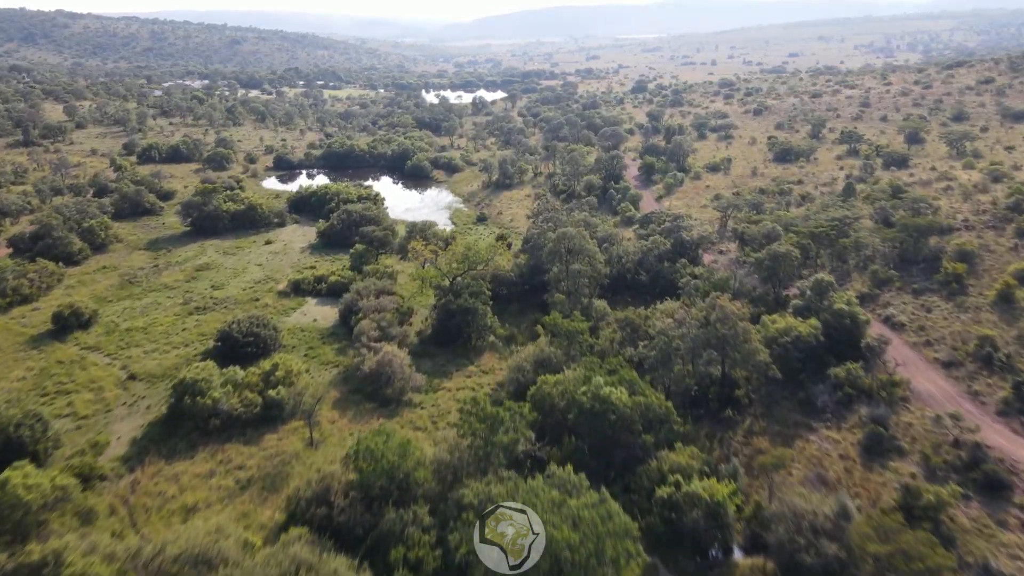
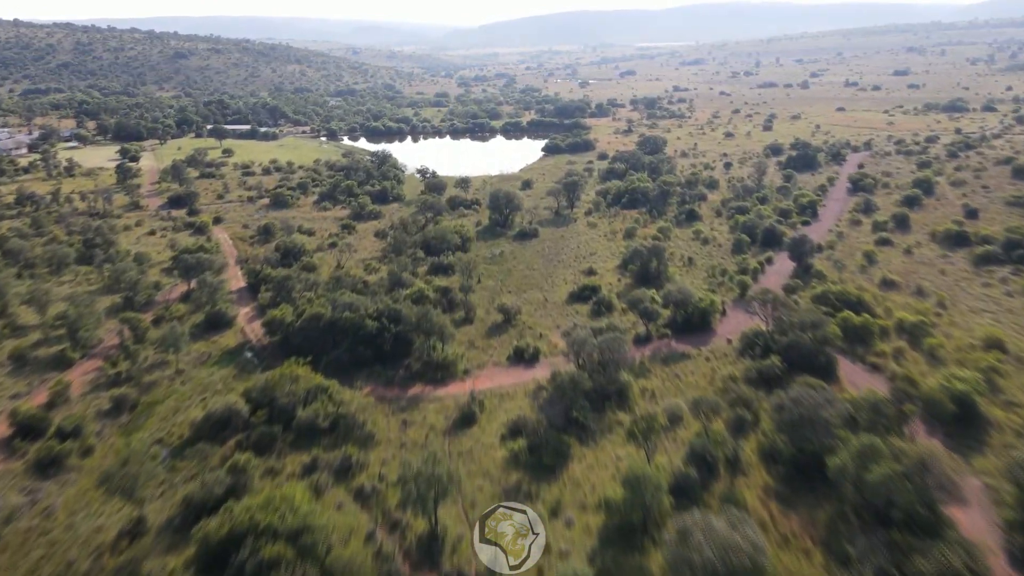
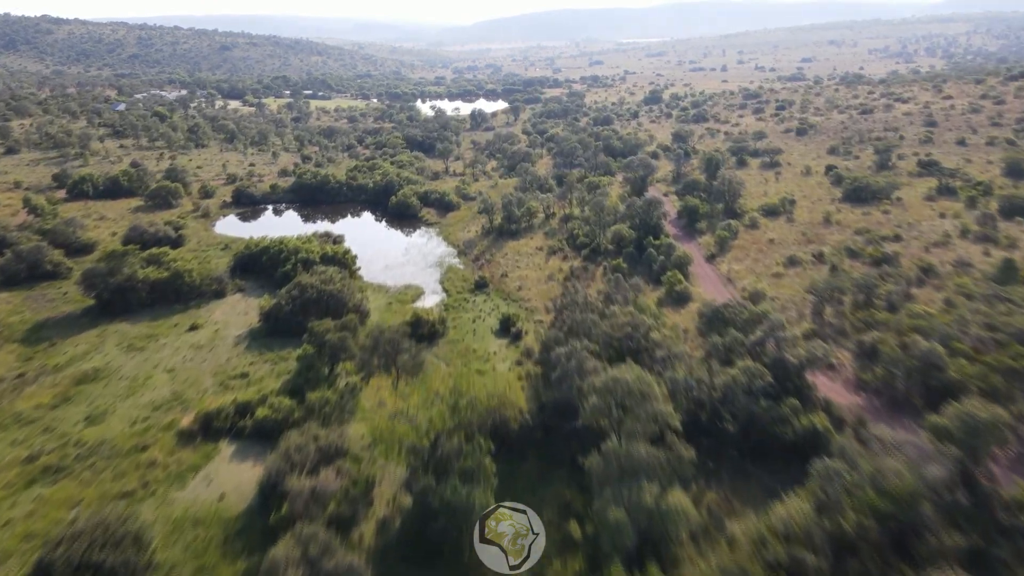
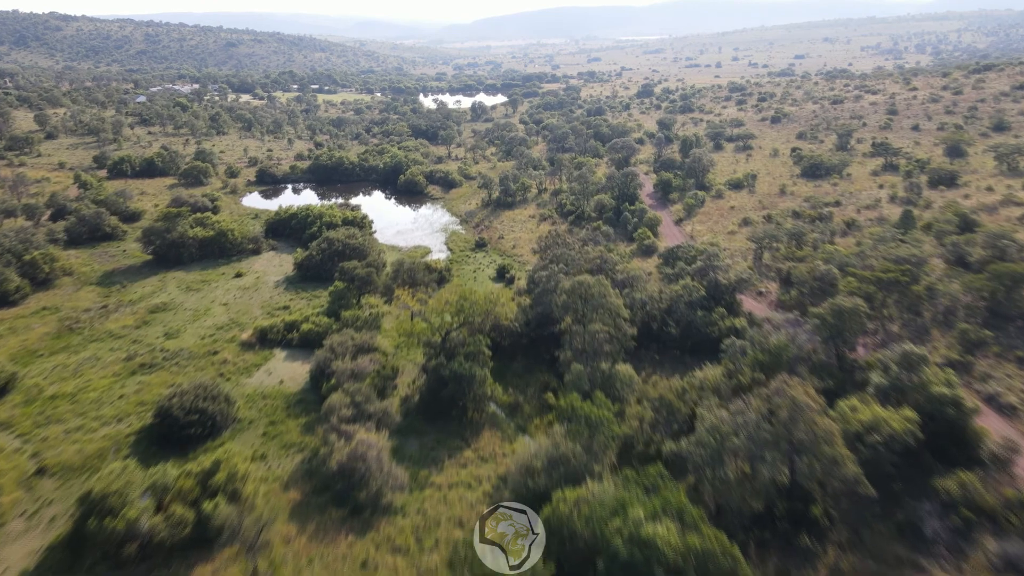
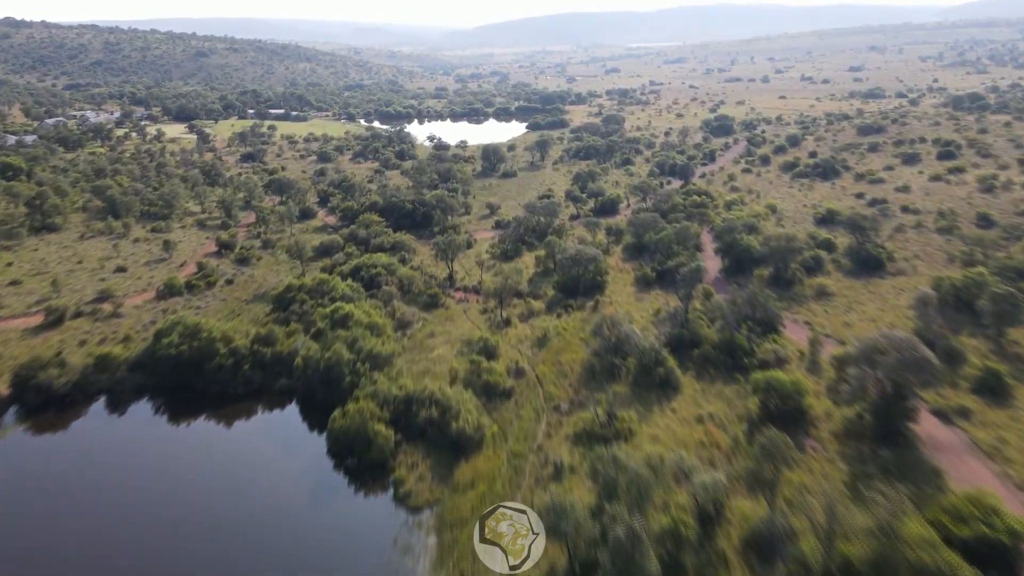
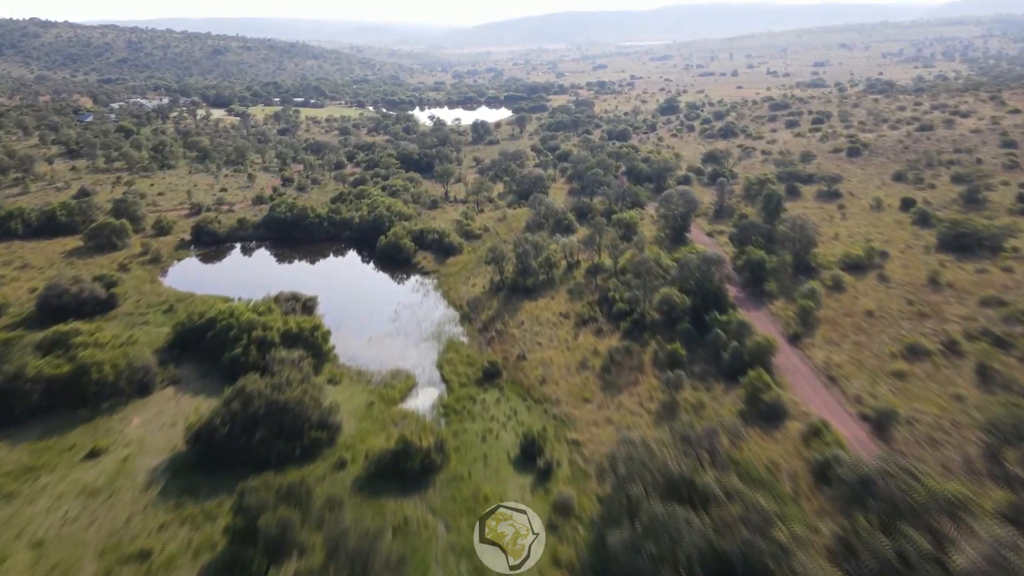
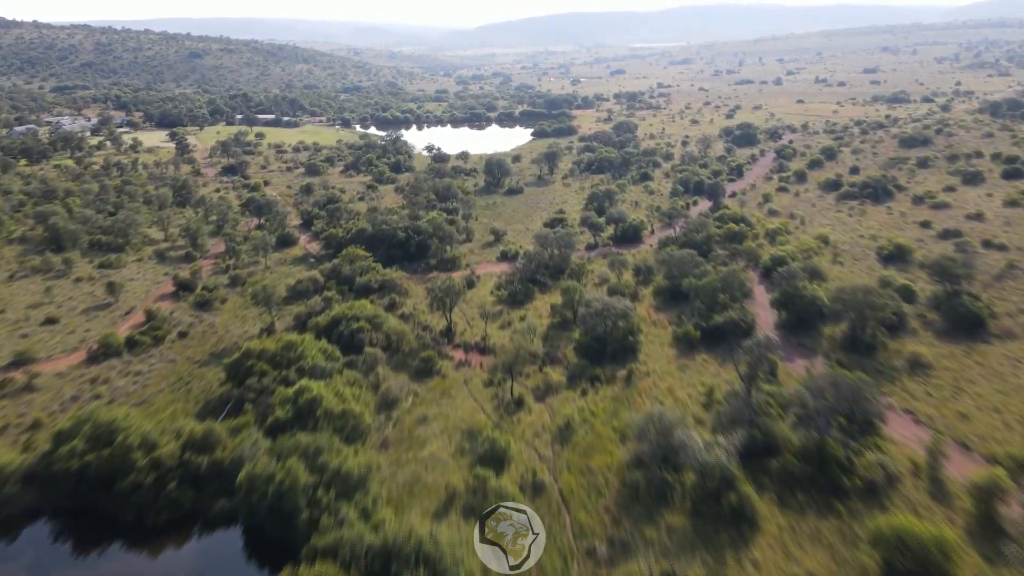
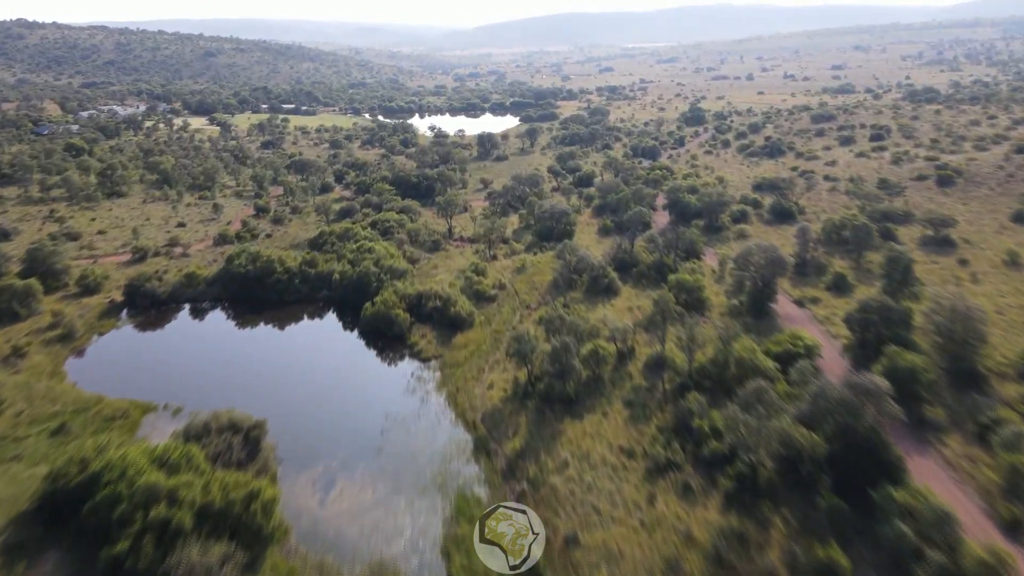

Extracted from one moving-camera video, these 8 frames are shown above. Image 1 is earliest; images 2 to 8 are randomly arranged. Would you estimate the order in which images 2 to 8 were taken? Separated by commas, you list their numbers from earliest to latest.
4, 3, 6, 8, 5, 7, 2
